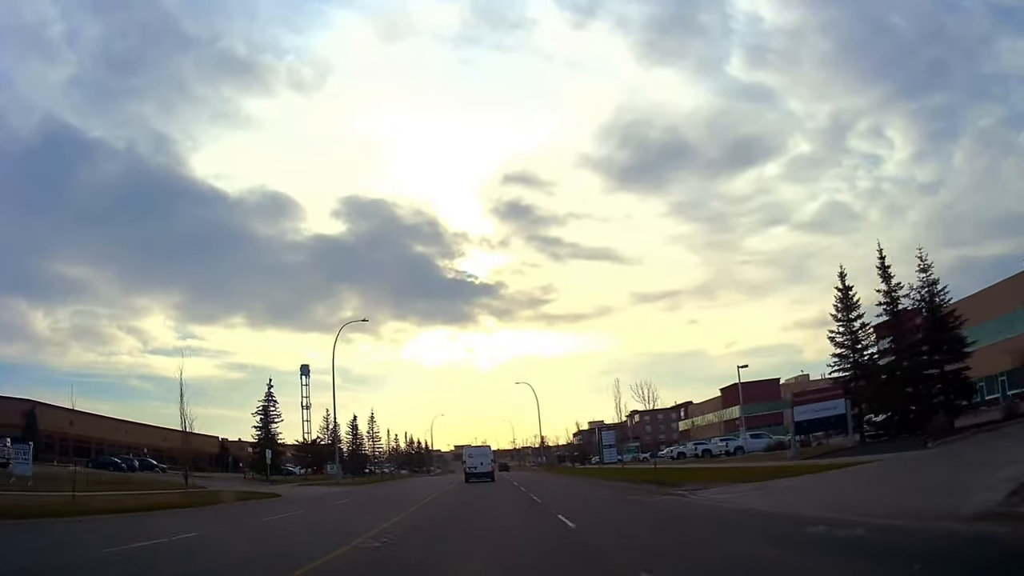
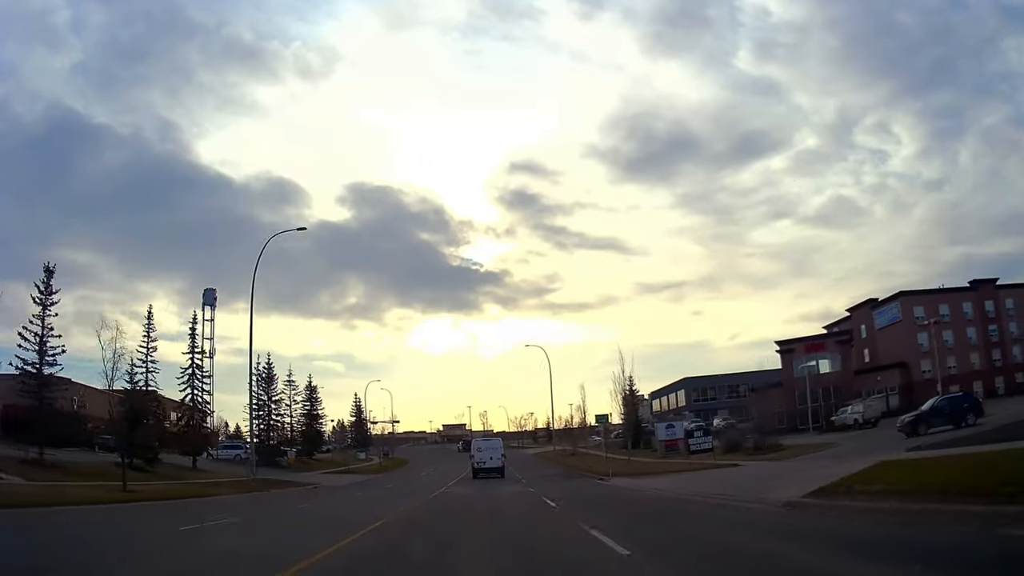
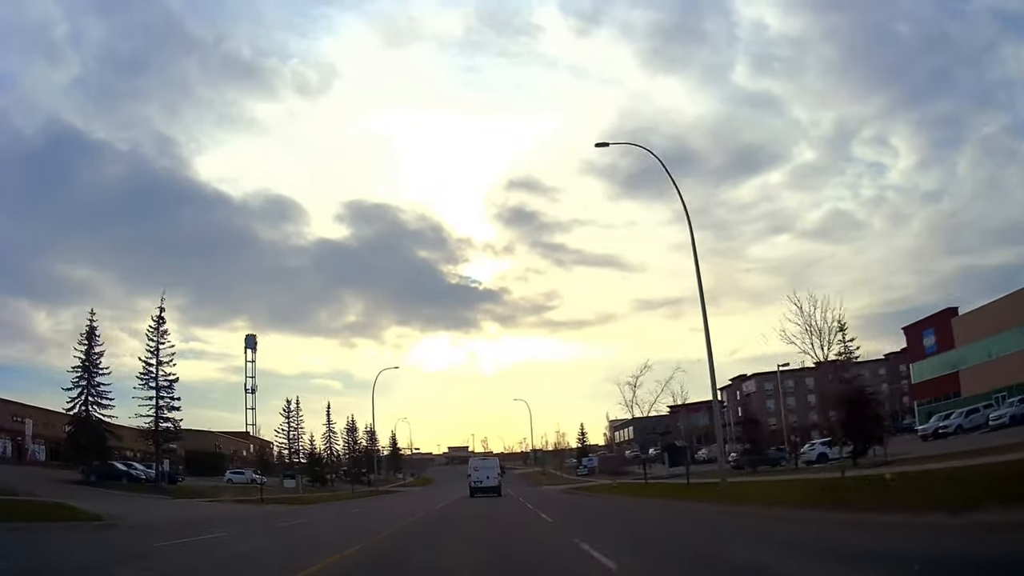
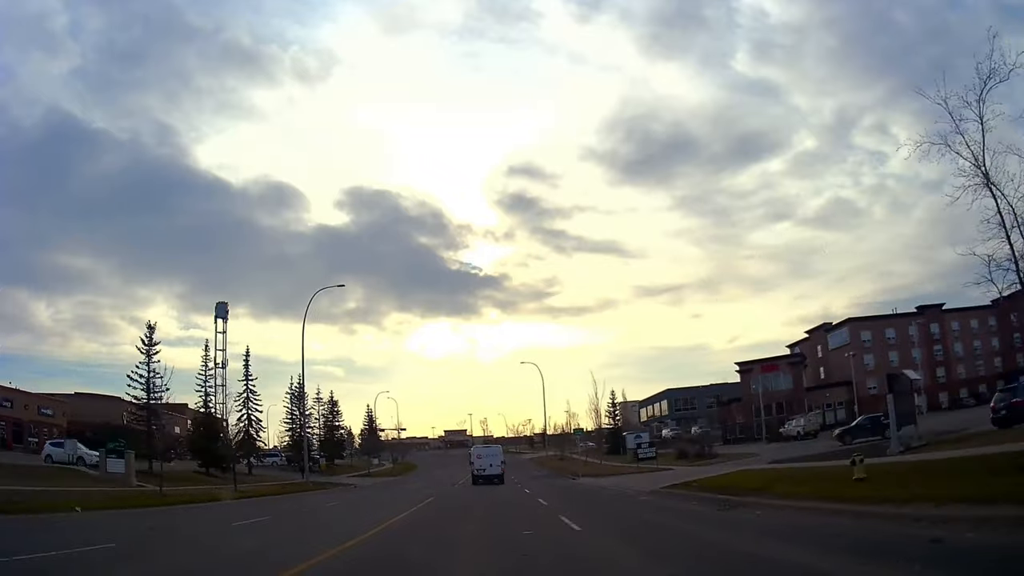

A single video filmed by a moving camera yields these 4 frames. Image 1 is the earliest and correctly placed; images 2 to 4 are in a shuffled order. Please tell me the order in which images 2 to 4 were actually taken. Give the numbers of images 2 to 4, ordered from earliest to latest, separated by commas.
3, 4, 2
